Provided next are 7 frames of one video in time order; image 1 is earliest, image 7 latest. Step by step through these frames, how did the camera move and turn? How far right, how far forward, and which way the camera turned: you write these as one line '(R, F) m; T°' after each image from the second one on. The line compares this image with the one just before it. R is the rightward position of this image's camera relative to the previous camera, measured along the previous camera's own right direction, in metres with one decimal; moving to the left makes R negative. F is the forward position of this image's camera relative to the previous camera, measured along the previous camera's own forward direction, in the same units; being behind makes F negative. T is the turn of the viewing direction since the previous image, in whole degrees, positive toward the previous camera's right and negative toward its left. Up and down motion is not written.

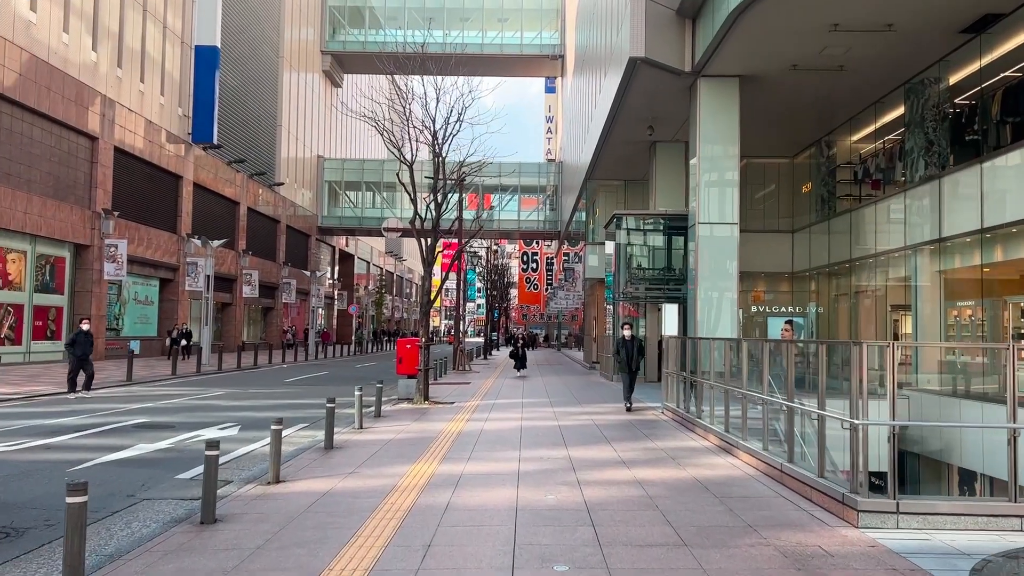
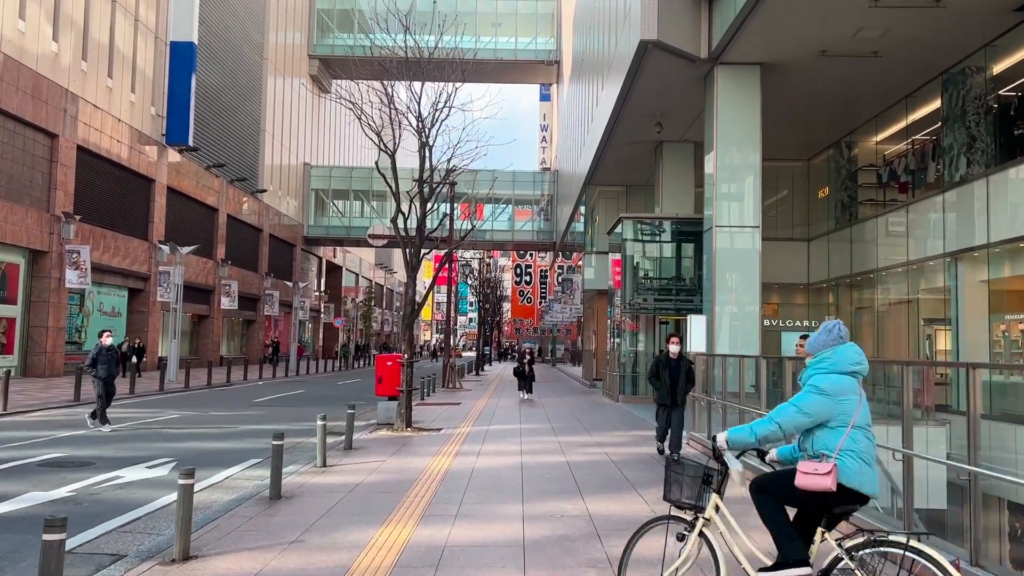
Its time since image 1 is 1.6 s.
(-0.1, +2.0) m; +1°
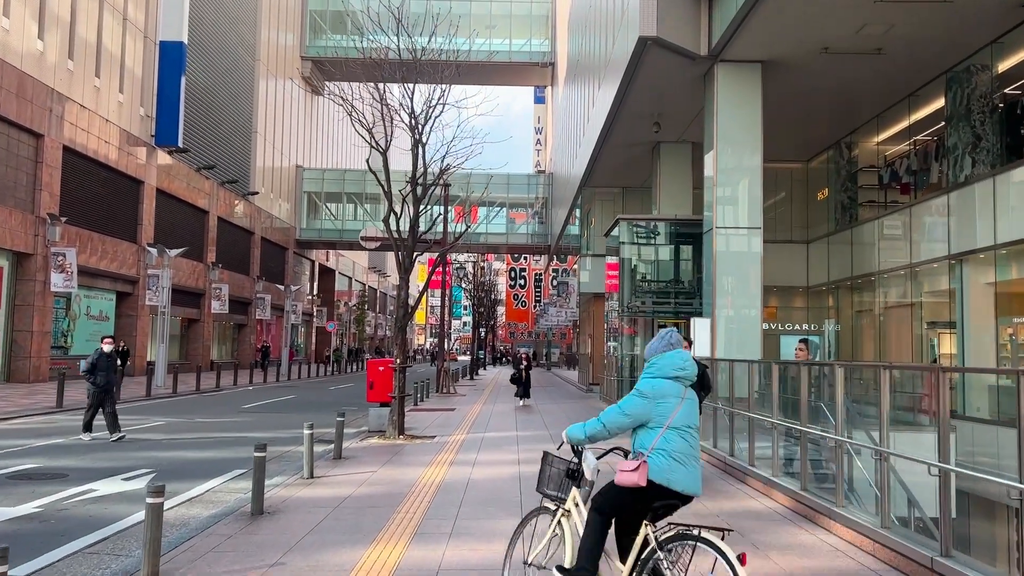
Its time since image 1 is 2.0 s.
(0.0, +0.4) m; 0°
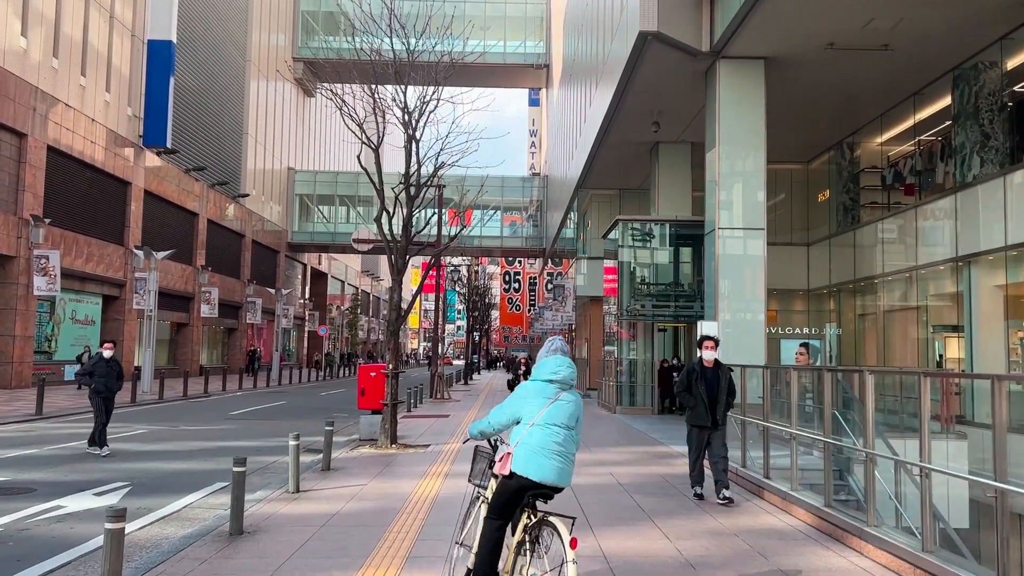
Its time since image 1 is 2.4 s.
(-0.1, +0.5) m; 0°
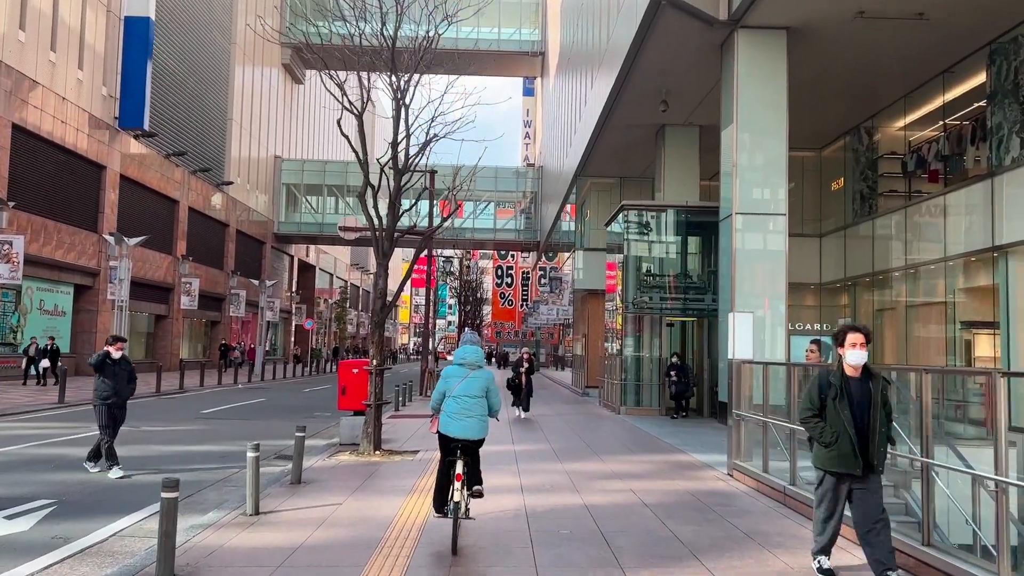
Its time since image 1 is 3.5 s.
(-0.1, +1.4) m; +1°
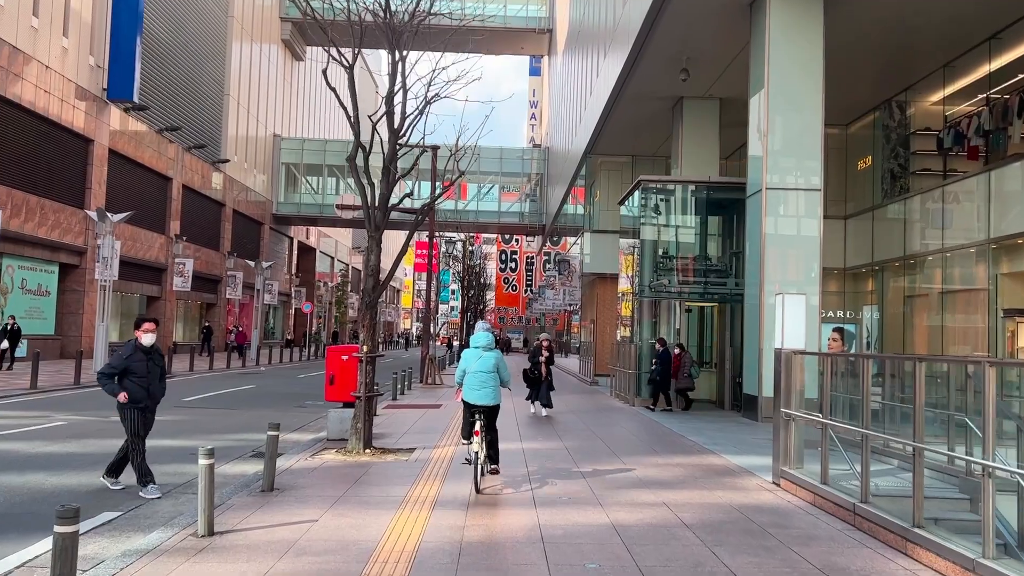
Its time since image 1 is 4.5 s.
(-0.1, +1.2) m; 0°
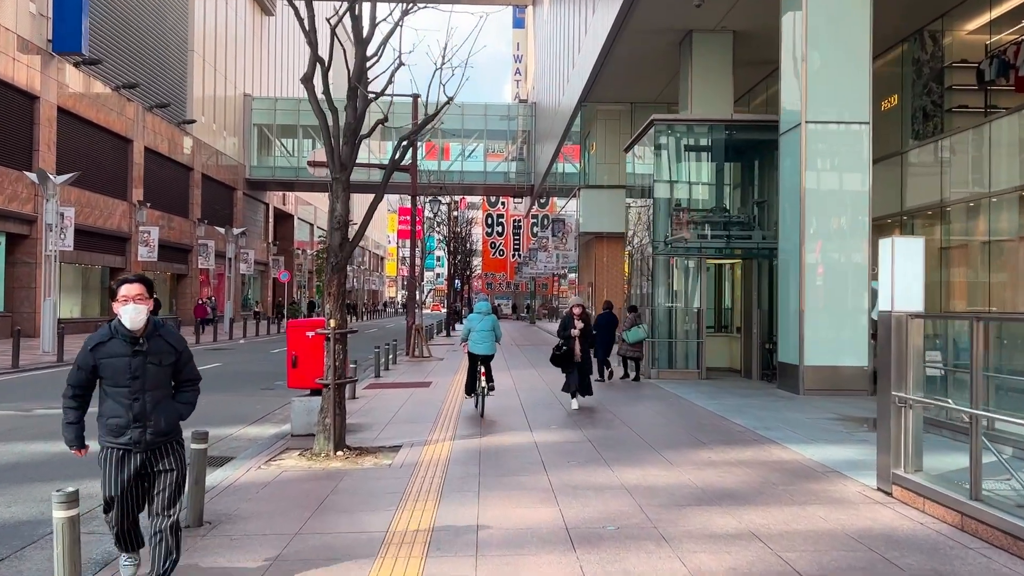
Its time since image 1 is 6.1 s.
(-0.2, +1.9) m; +1°
